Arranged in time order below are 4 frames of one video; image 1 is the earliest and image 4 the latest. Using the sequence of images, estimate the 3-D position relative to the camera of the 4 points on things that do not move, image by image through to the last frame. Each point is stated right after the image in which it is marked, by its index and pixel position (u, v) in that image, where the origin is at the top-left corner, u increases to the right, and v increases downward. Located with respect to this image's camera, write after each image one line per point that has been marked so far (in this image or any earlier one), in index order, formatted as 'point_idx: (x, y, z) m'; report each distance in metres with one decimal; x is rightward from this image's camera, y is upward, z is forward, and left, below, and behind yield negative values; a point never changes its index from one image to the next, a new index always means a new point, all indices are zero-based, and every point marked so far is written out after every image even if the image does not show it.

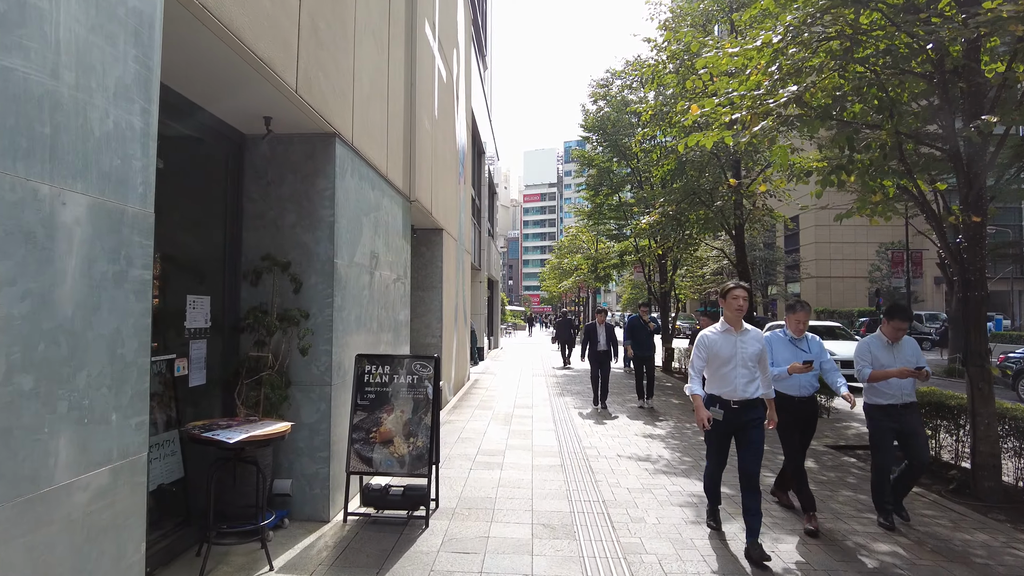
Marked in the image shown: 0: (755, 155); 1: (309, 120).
0: (+4.9, +2.7, +13.0) m
1: (-1.4, +1.2, +4.6) m
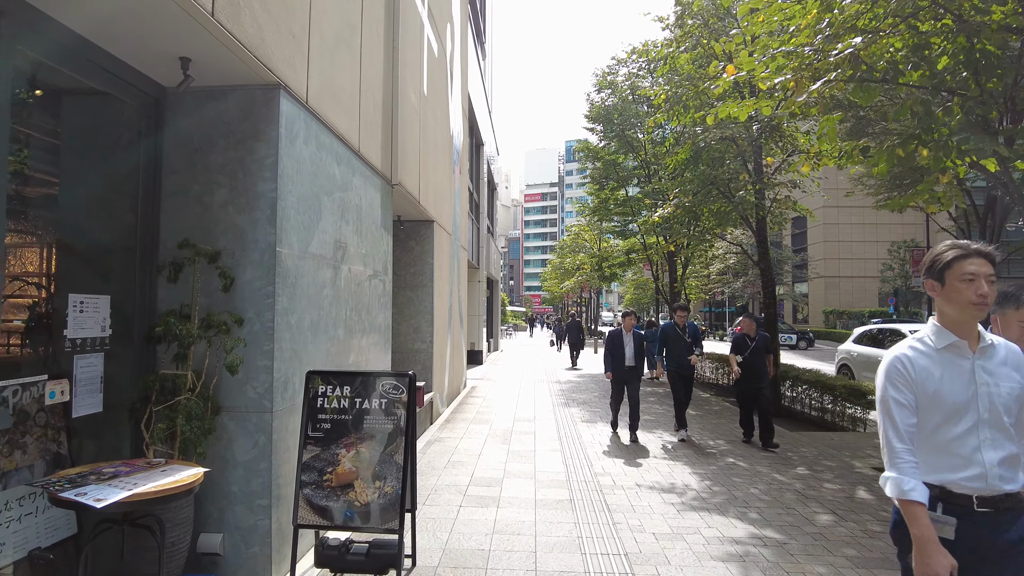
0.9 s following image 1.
0: (+4.9, +2.7, +11.9) m
1: (-1.4, +1.2, +3.5) m
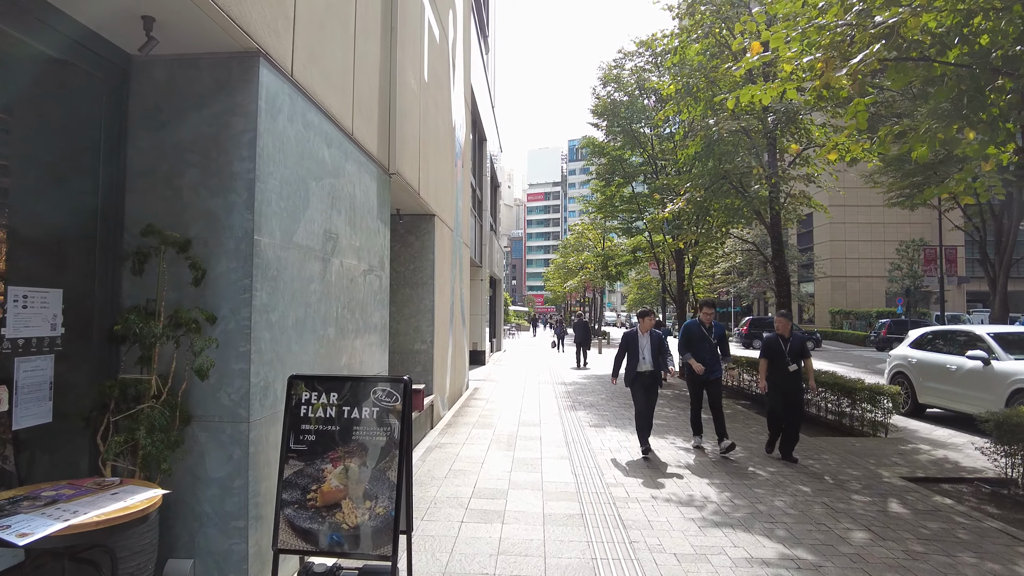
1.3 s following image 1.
0: (+4.9, +2.7, +11.5) m
1: (-1.4, +1.2, +3.1) m
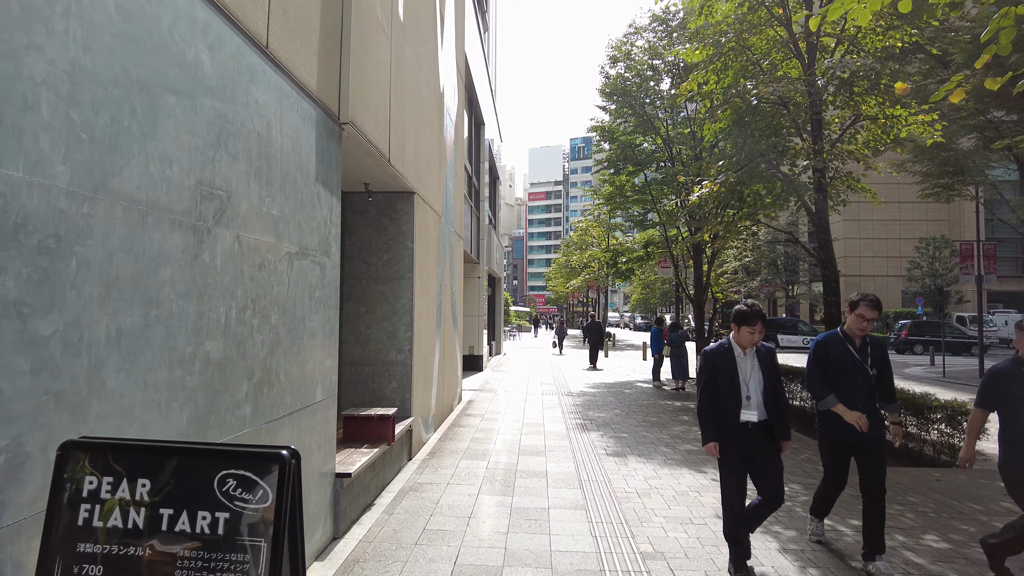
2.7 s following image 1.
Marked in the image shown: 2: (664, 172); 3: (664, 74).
0: (+4.9, +2.7, +9.8) m
1: (-1.4, +1.3, +1.4) m
2: (+3.6, +2.7, +15.5) m
3: (+3.7, +5.2, +15.8) m
